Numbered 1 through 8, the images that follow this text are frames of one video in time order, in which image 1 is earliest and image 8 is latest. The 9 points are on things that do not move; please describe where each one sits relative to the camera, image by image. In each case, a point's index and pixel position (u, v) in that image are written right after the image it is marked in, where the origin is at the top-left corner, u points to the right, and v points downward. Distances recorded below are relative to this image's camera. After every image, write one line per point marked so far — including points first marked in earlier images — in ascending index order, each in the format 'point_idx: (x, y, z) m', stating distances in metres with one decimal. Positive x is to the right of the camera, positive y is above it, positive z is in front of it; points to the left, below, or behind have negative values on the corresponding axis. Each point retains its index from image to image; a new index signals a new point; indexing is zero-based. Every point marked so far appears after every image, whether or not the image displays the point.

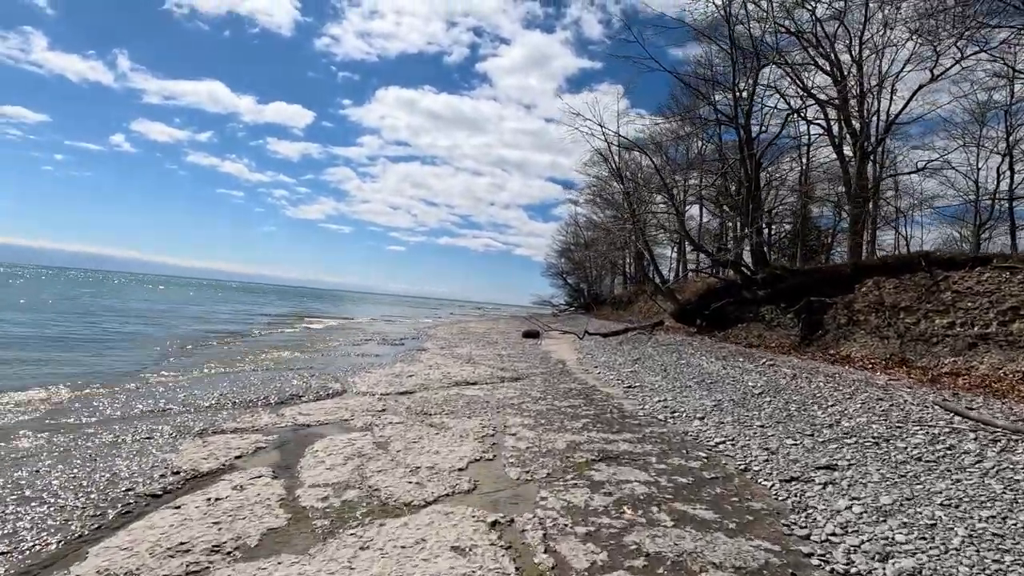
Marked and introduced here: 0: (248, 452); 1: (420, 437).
0: (-3.6, -2.3, +7.3) m
1: (-1.5, -2.4, +8.6) m
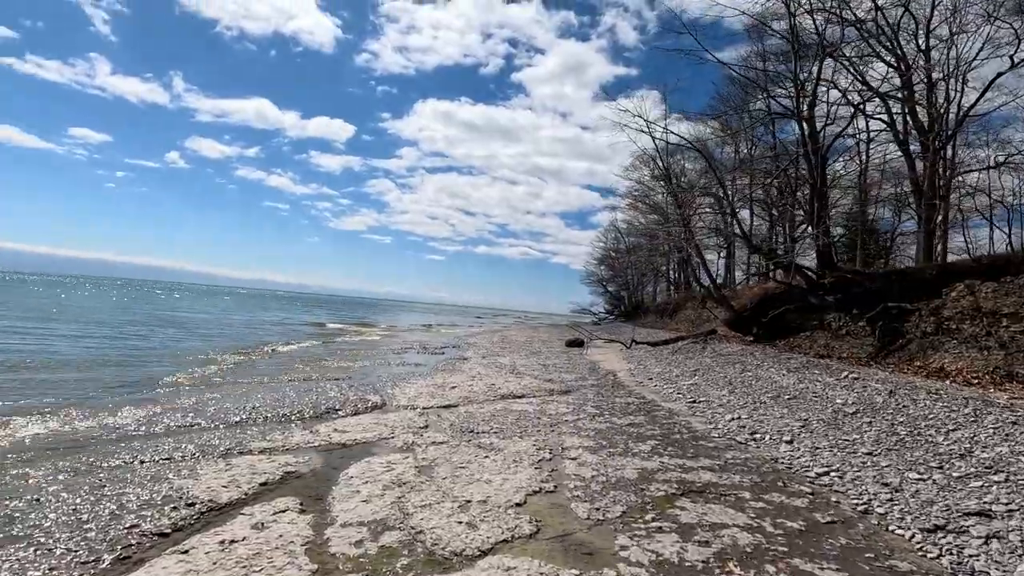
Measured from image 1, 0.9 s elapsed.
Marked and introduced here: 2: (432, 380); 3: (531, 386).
0: (-2.9, -2.3, +6.4) m
1: (-0.6, -2.4, +7.6) m
2: (-2.3, -2.7, +15.4) m
3: (+0.5, -2.8, +15.4) m
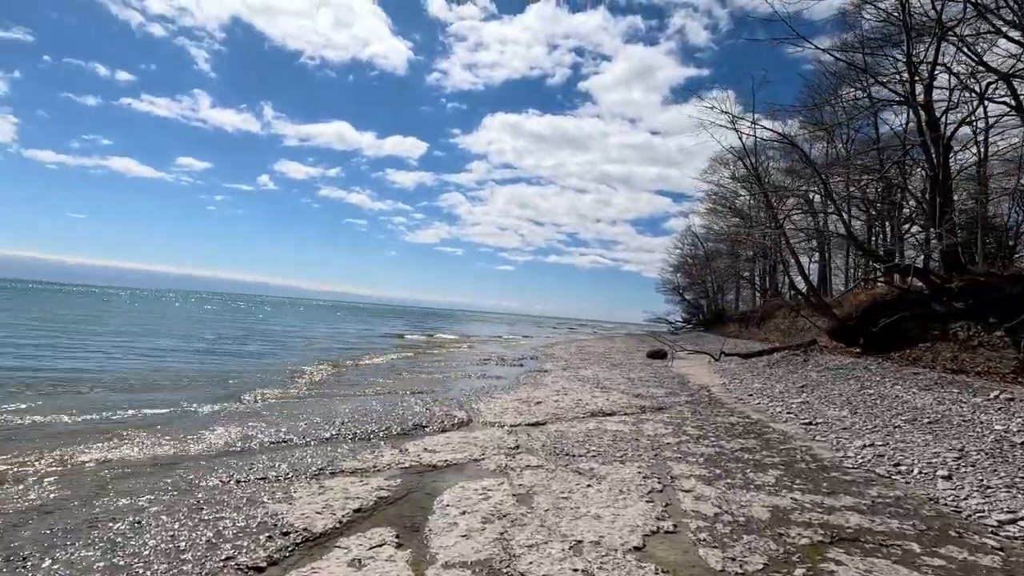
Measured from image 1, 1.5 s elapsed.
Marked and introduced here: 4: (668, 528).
0: (-1.6, -2.5, +6.0) m
1: (+0.7, -2.6, +6.9) m
2: (+0.1, -3.0, +14.9) m
3: (+2.9, -3.1, +14.5) m
4: (+1.7, -2.5, +5.7) m
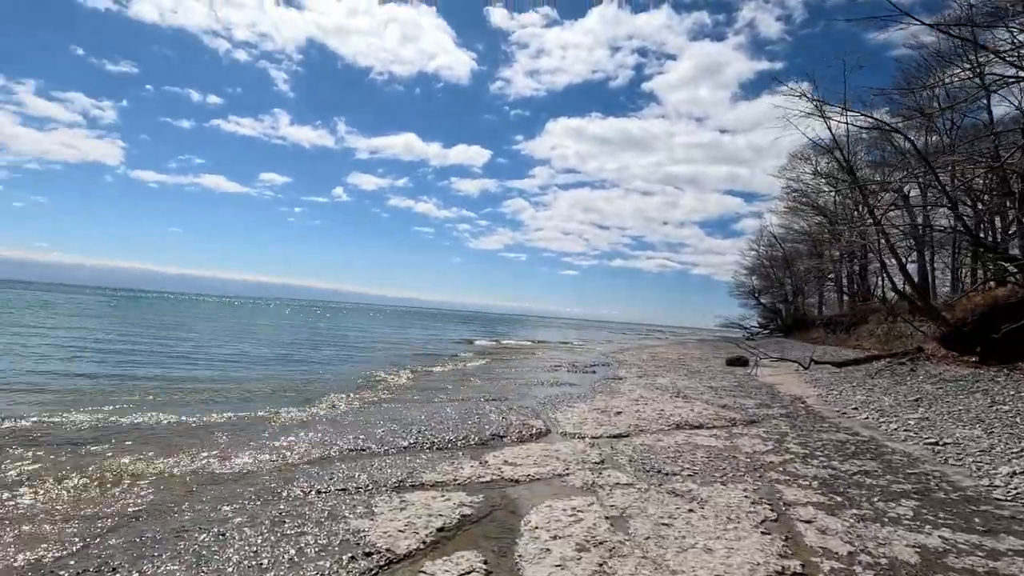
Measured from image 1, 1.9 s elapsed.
0: (-0.6, -2.5, +5.6) m
1: (+1.8, -2.6, +6.2) m
2: (+2.2, -3.1, +14.2) m
3: (+4.9, -3.2, +13.5) m
4: (+2.6, -2.6, +4.9) m
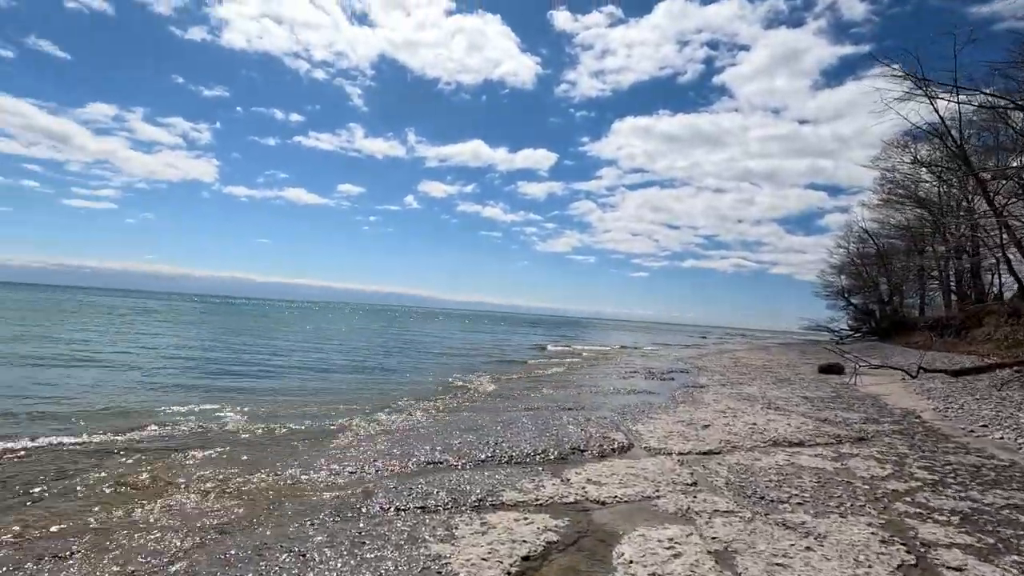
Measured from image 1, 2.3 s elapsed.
0: (+0.2, -2.6, +5.2) m
1: (+2.7, -2.7, +5.4) m
2: (+4.1, -3.2, +13.3) m
3: (+6.7, -3.2, +12.2) m
4: (+3.3, -2.6, +4.0) m
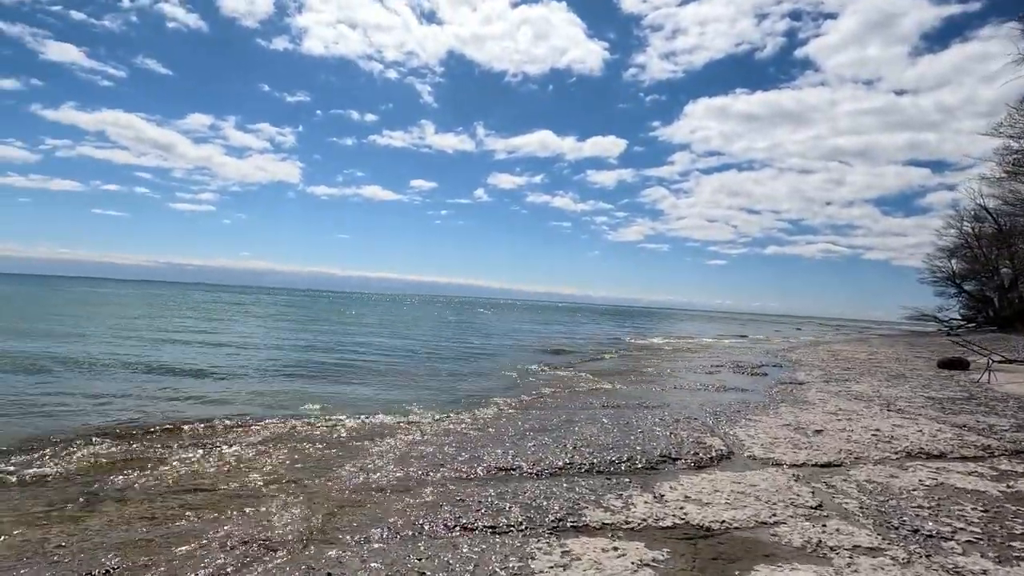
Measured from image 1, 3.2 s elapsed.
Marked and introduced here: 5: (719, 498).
0: (+1.0, -2.5, +4.1) m
1: (+3.5, -2.5, +4.1) m
2: (+5.9, -2.8, +11.7) m
3: (+8.3, -2.9, +10.3) m
4: (+3.9, -2.4, +2.6) m
5: (+2.5, -2.6, +6.5) m
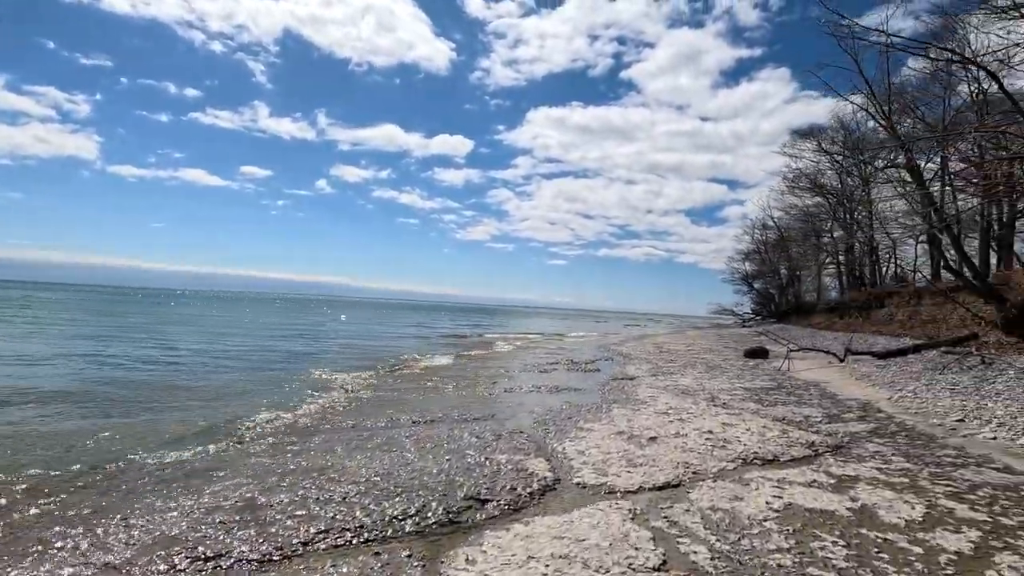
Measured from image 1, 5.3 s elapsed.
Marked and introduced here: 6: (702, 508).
0: (-0.7, -2.2, +1.7) m
1: (+1.8, -2.3, +2.3) m
2: (+1.9, -2.6, +10.3) m
3: (+4.7, -2.7, +9.7) m
4: (+2.6, -2.2, +1.0) m
5: (+0.2, -2.4, +4.5) m
6: (+2.2, -2.5, +6.2) m
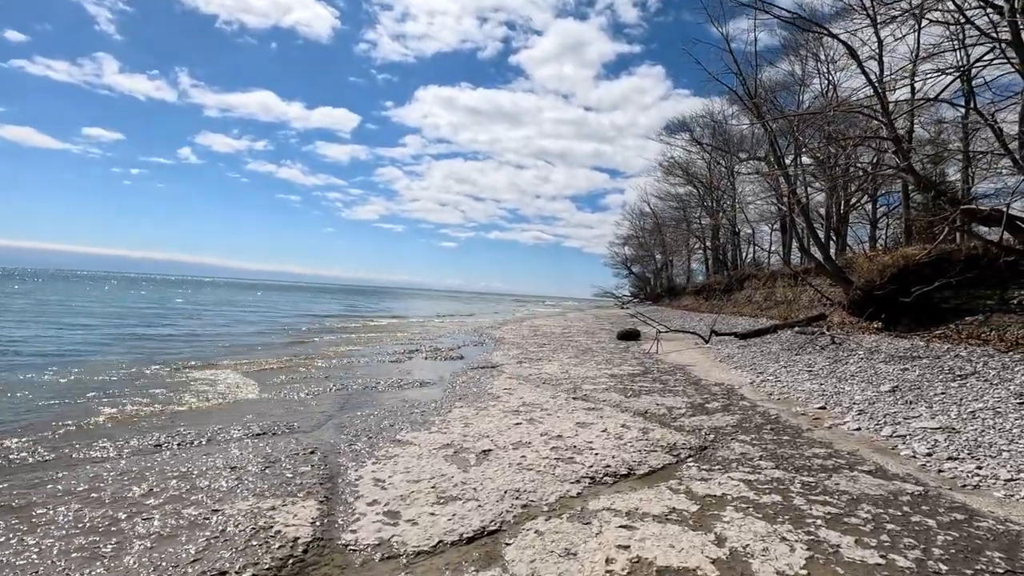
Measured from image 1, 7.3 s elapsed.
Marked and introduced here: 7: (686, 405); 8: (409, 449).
0: (-1.9, -2.1, -0.8) m
1: (+0.4, -2.1, +0.3) m
2: (-1.1, -2.2, +8.2) m
3: (+1.8, -2.3, +8.1) m
4: (+1.4, -2.1, -0.8) m
5: (-1.6, -2.1, +2.1) m
6: (0.0, -2.2, +4.1) m
7: (+3.5, -2.3, +10.7) m
8: (-1.4, -2.2, +7.2) m
